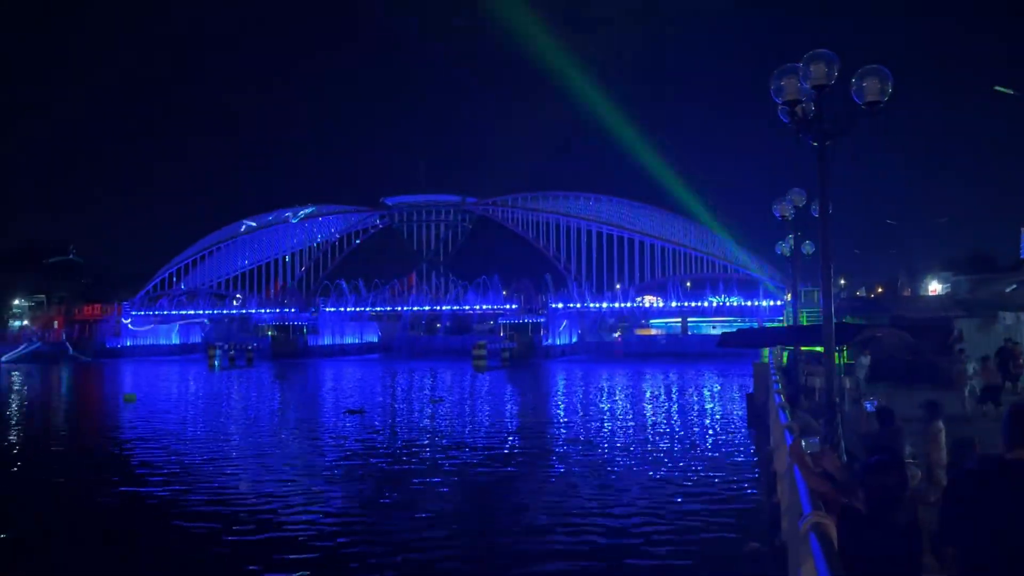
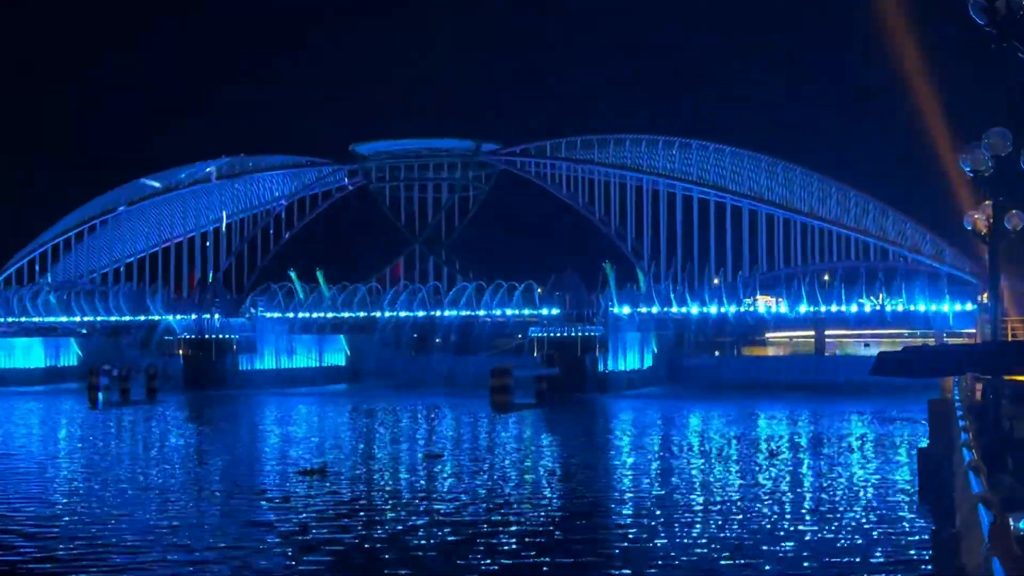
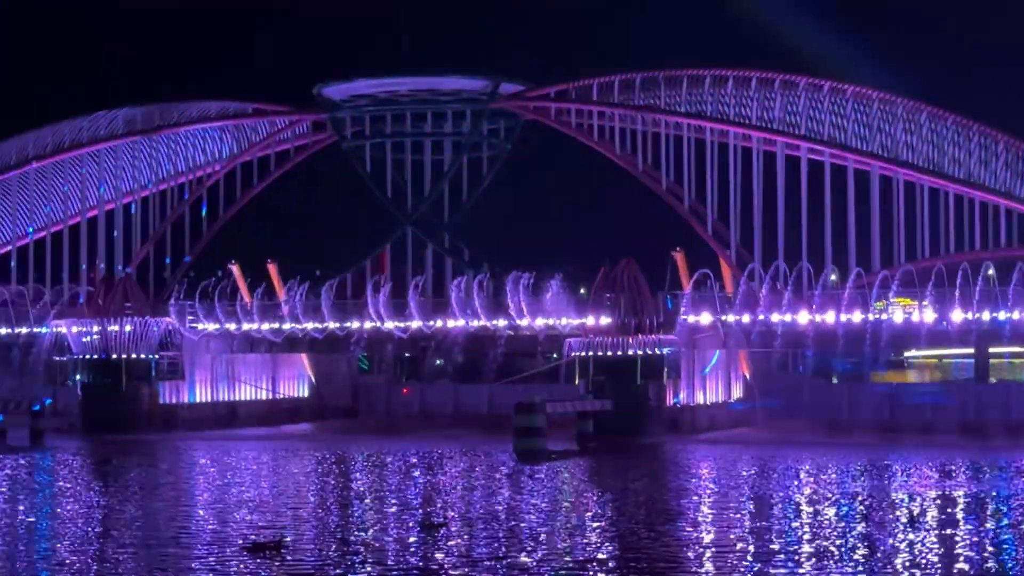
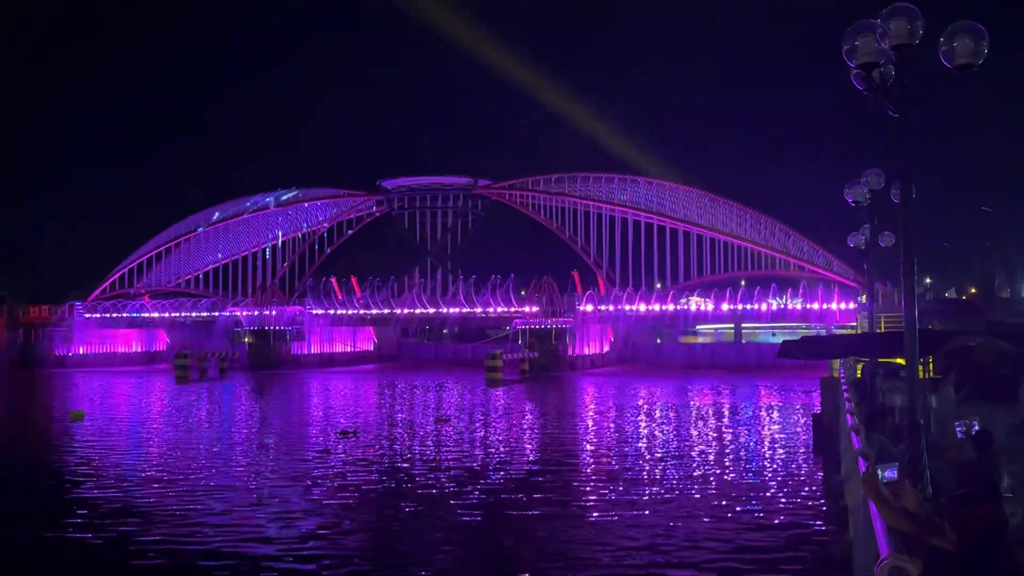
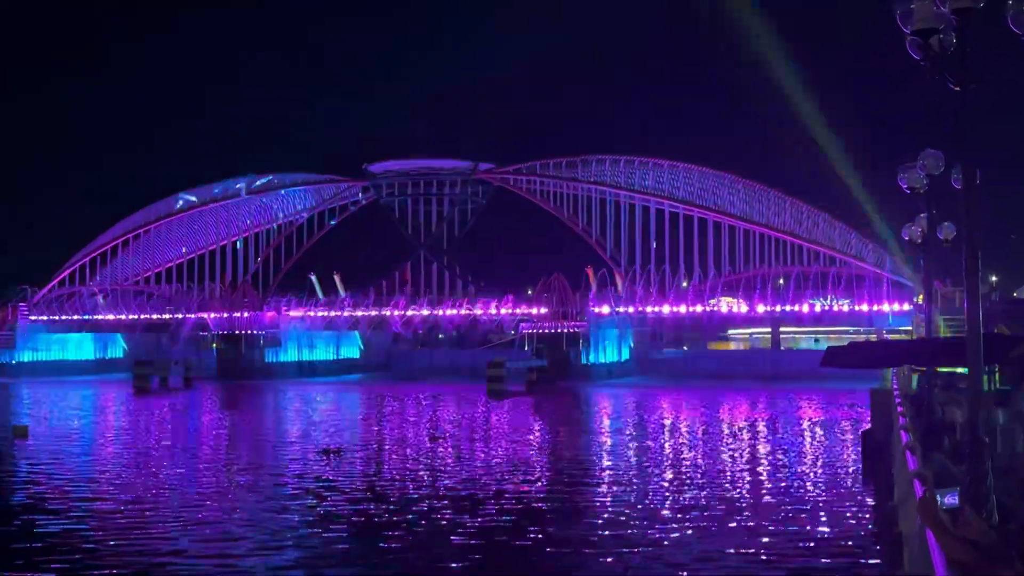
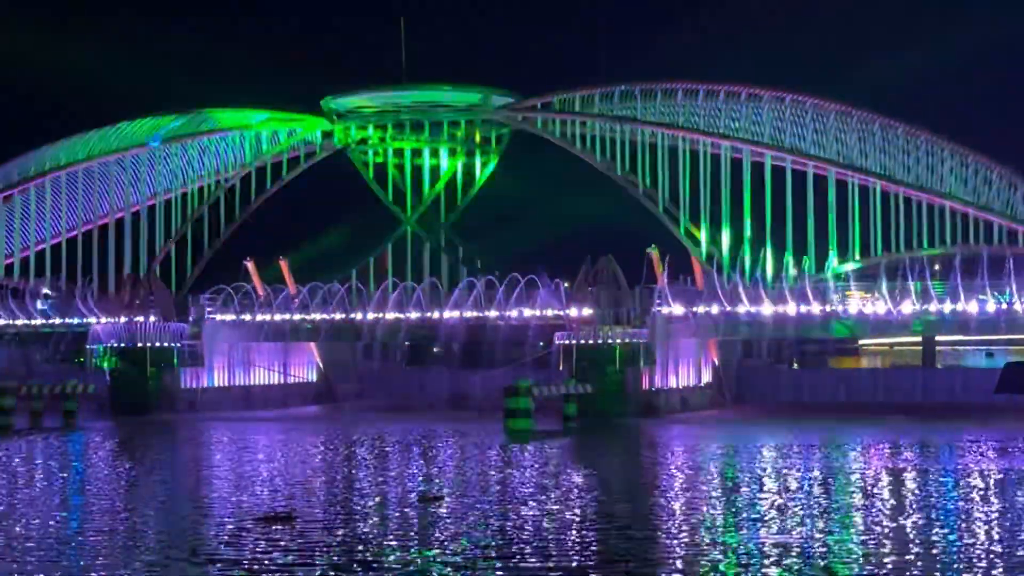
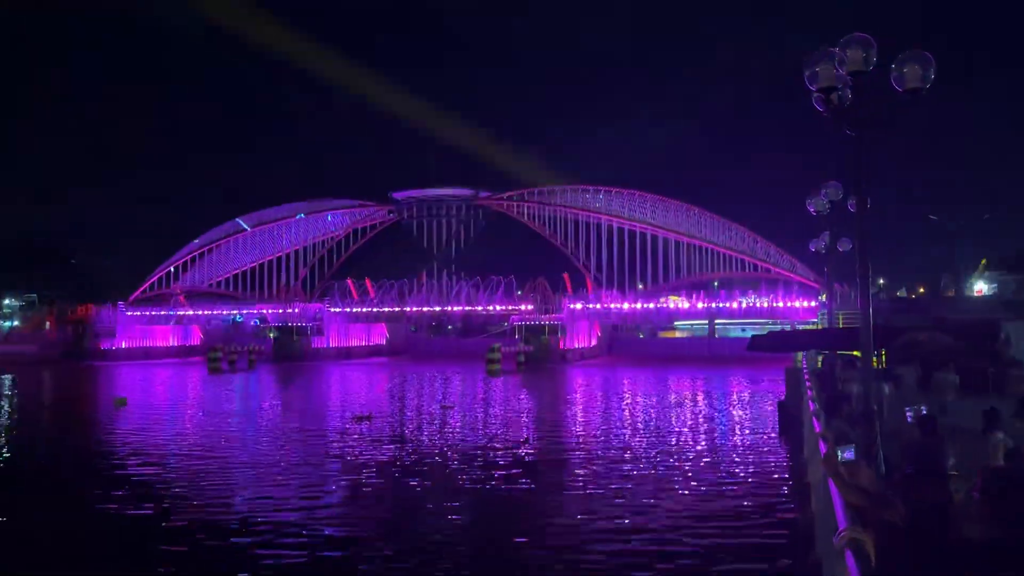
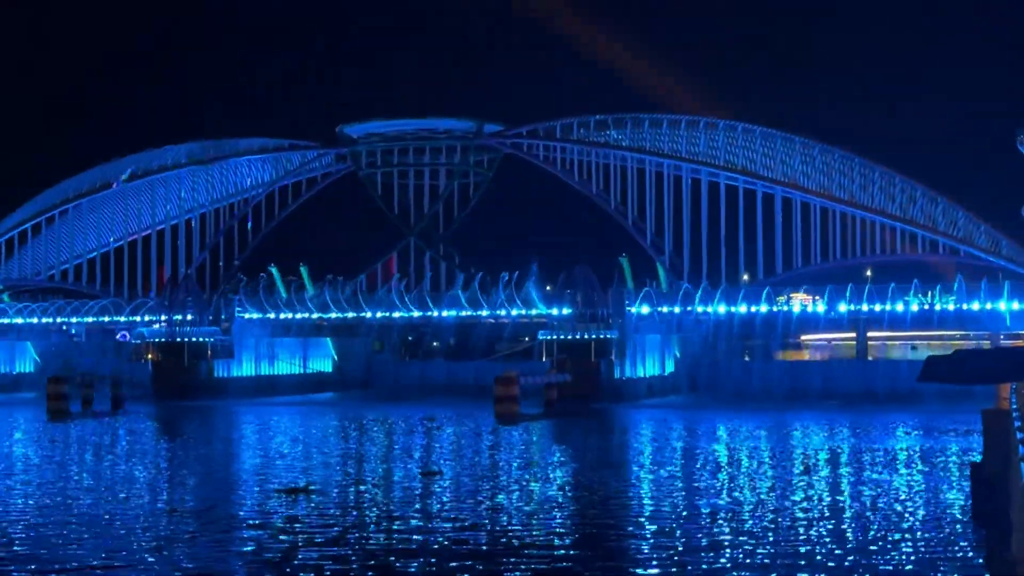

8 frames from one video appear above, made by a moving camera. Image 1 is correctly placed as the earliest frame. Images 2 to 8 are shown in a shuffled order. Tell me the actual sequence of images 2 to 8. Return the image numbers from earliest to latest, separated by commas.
7, 4, 5, 2, 8, 6, 3
